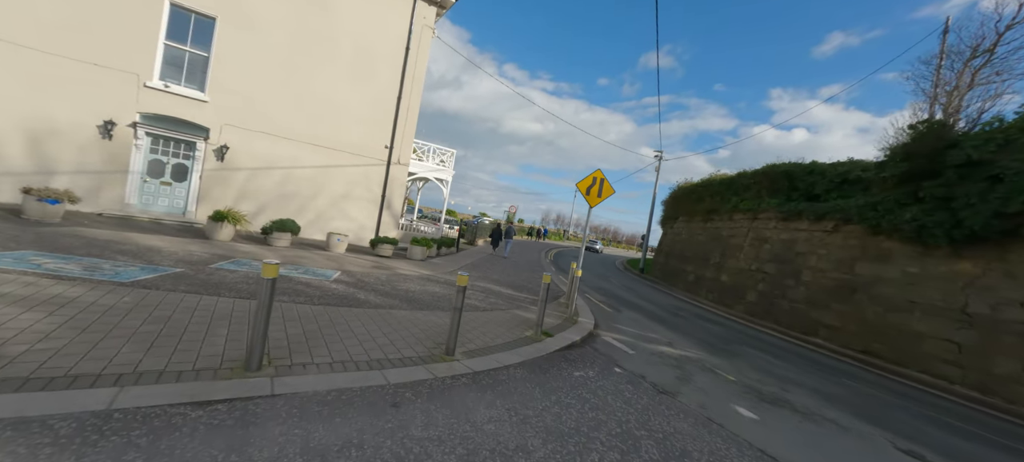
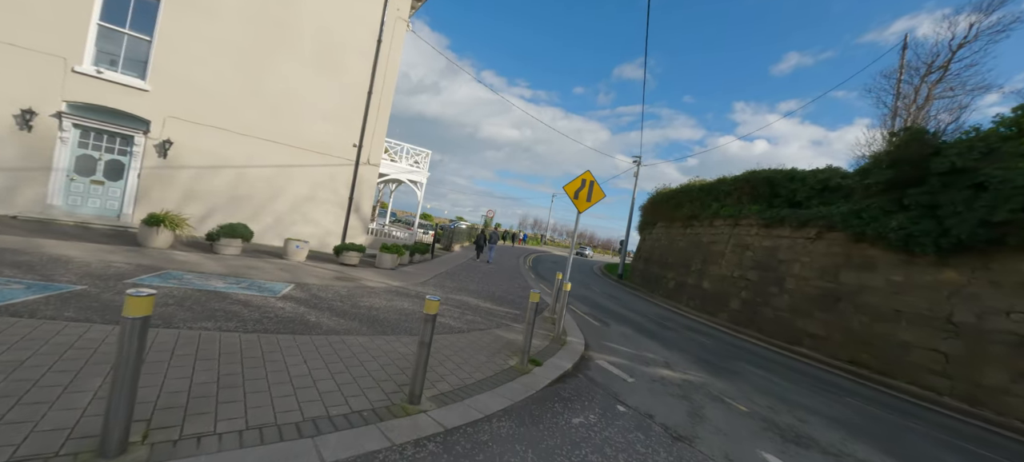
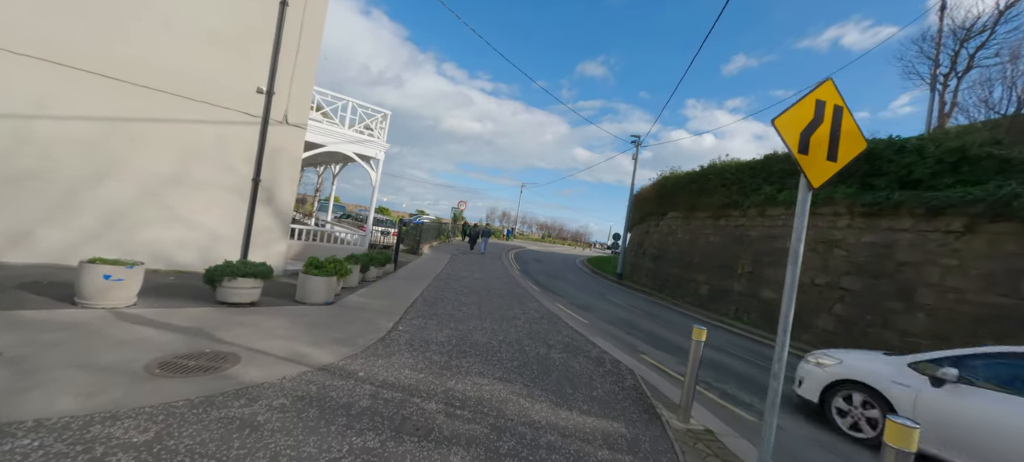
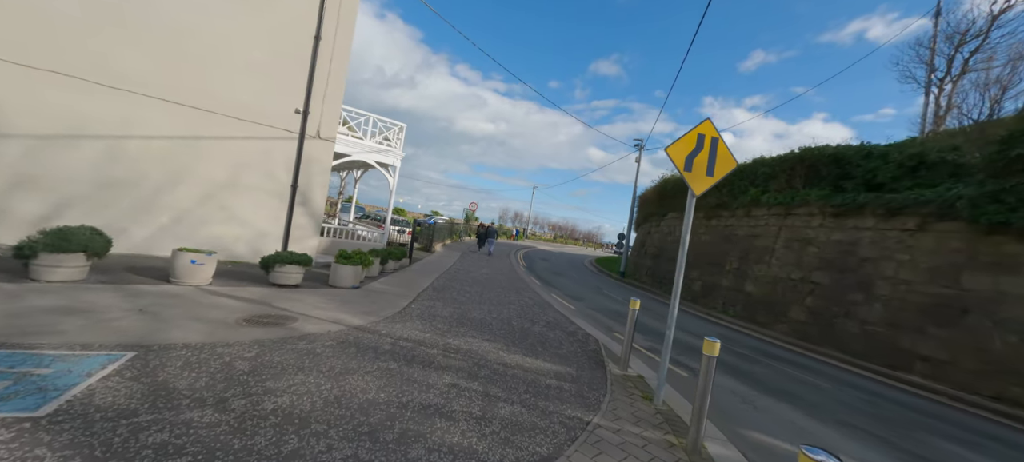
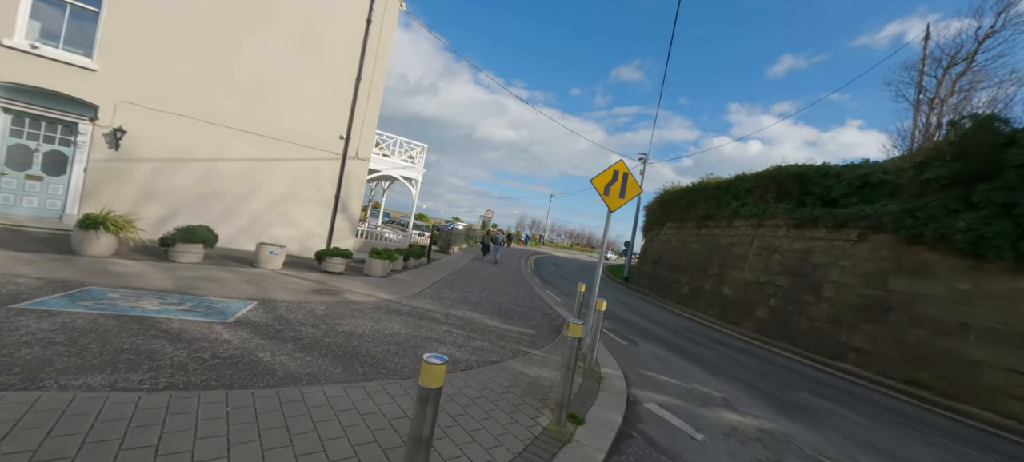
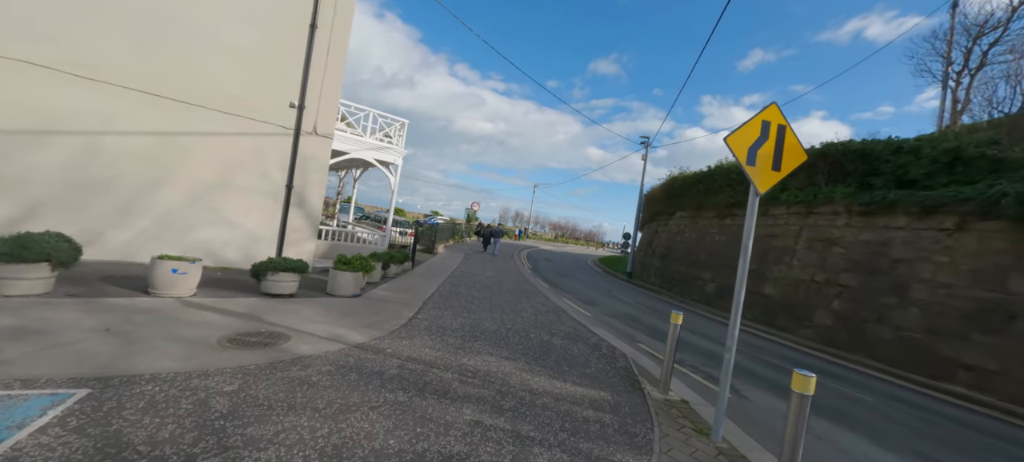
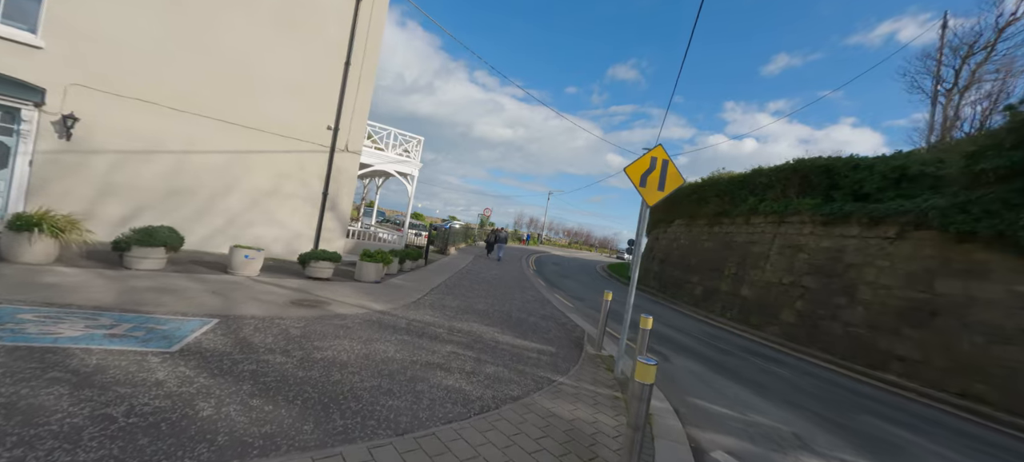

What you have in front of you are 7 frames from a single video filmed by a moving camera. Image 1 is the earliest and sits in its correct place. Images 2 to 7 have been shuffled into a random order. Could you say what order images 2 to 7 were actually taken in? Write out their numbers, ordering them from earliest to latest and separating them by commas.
2, 5, 7, 4, 6, 3
